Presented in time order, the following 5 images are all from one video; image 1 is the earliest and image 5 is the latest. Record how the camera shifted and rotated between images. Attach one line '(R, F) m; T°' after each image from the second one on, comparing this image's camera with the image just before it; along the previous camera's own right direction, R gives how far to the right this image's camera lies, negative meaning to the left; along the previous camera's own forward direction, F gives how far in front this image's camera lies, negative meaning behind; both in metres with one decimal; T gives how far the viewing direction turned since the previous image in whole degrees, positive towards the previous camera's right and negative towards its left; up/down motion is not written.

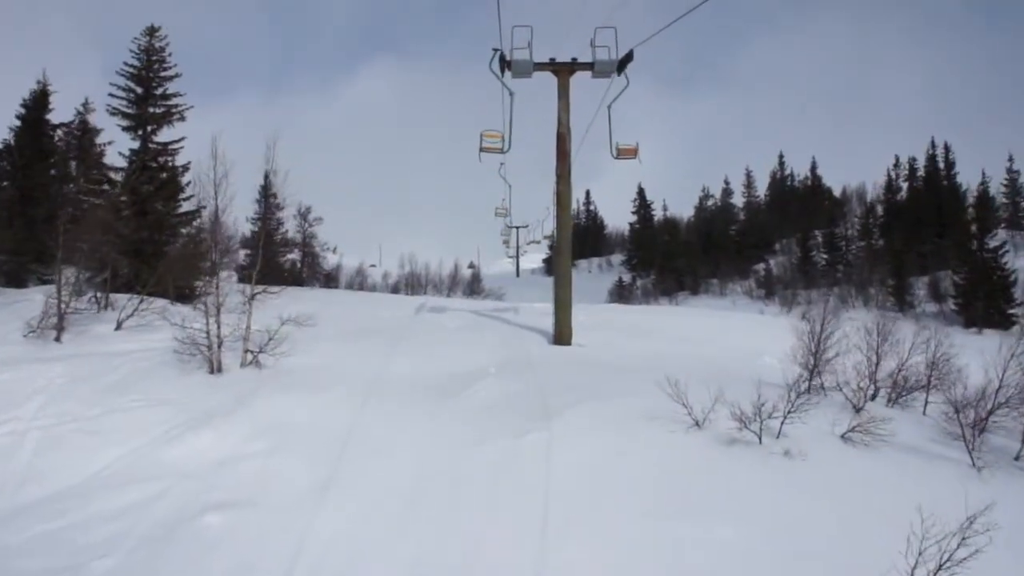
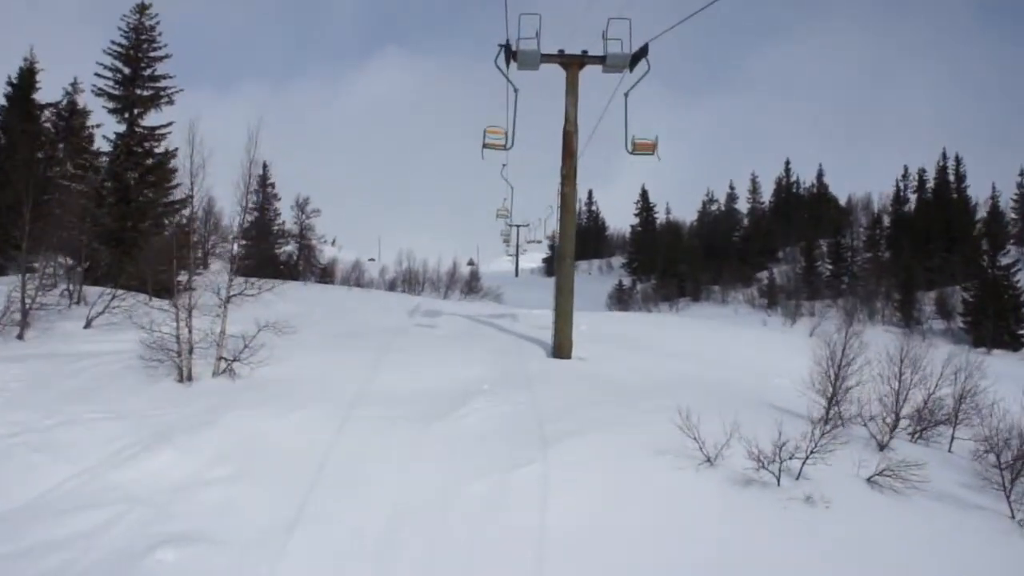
(0.0, +0.9) m; 0°
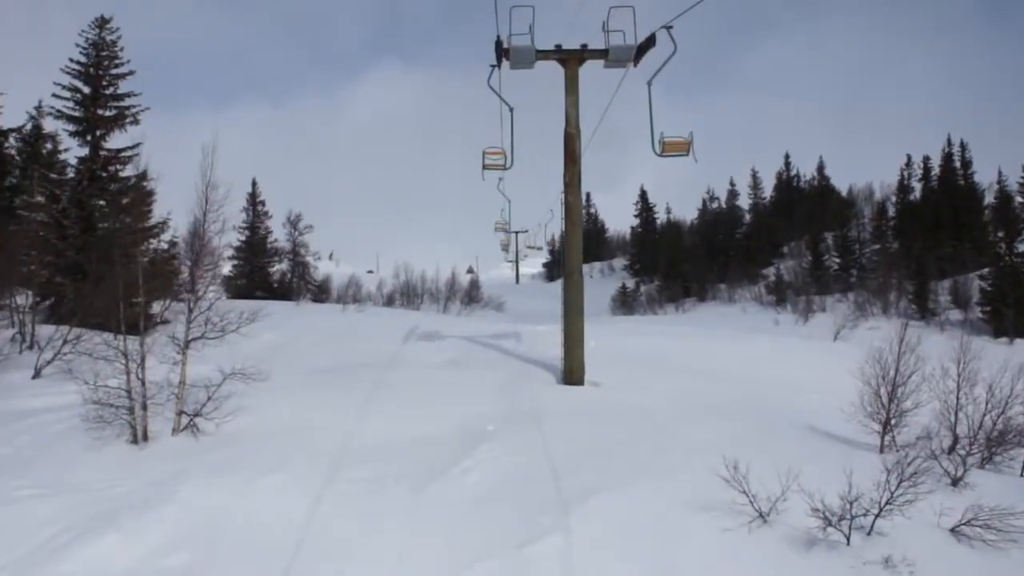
(0.0, +1.4) m; 0°
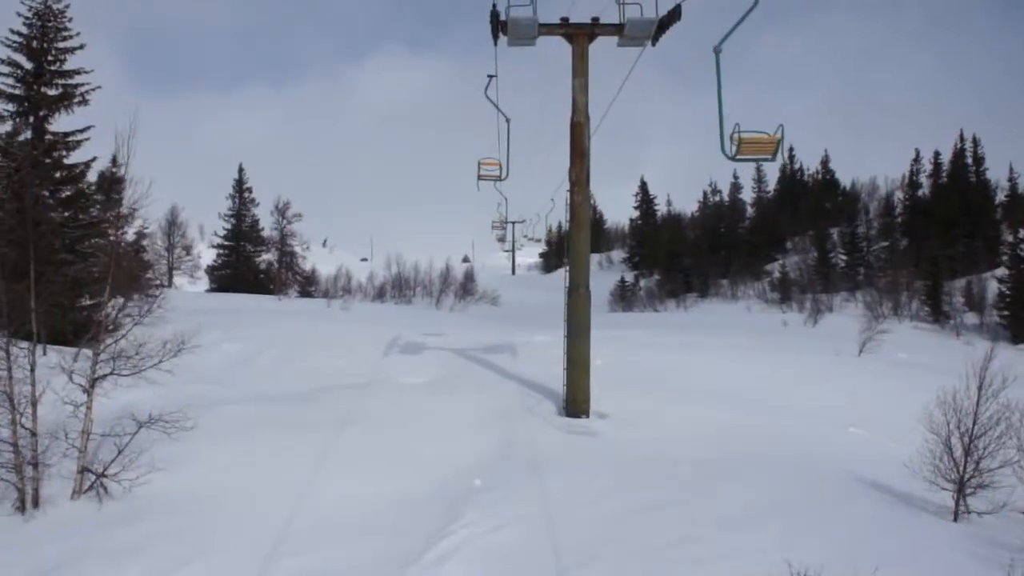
(0.0, +1.9) m; 0°
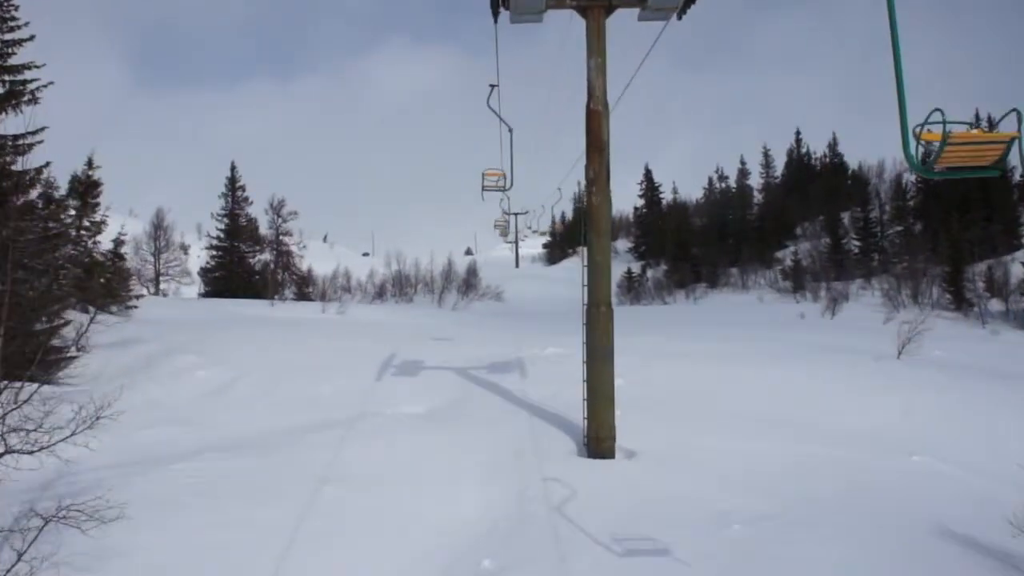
(-0.1, +1.6) m; 0°
